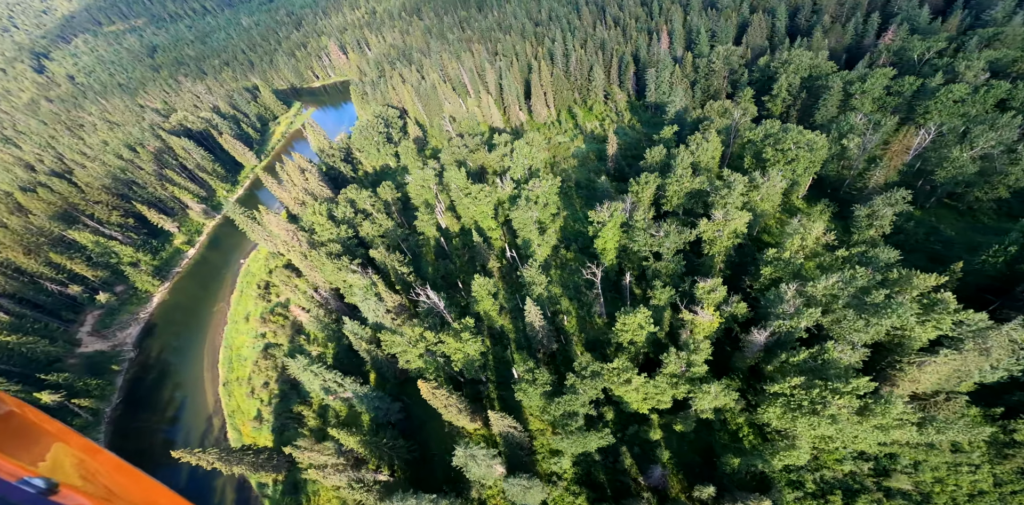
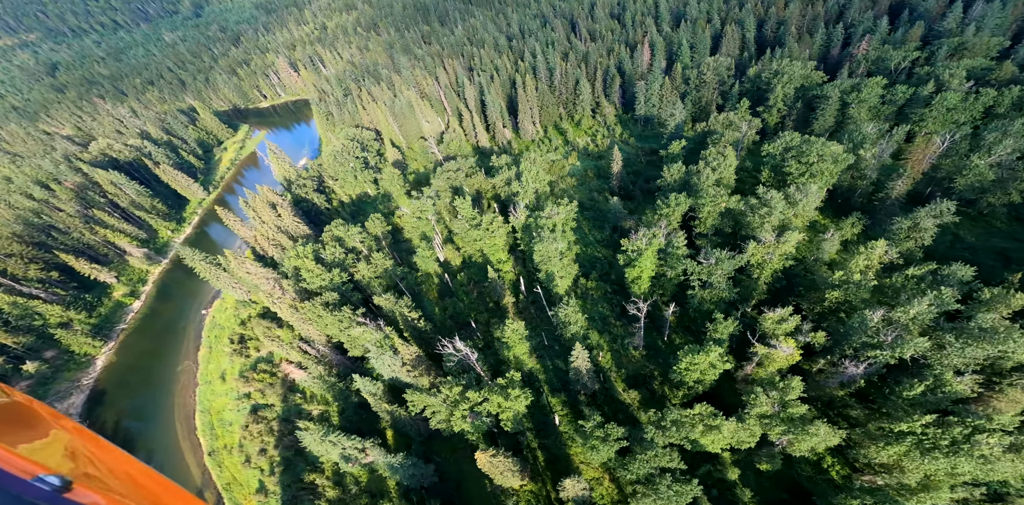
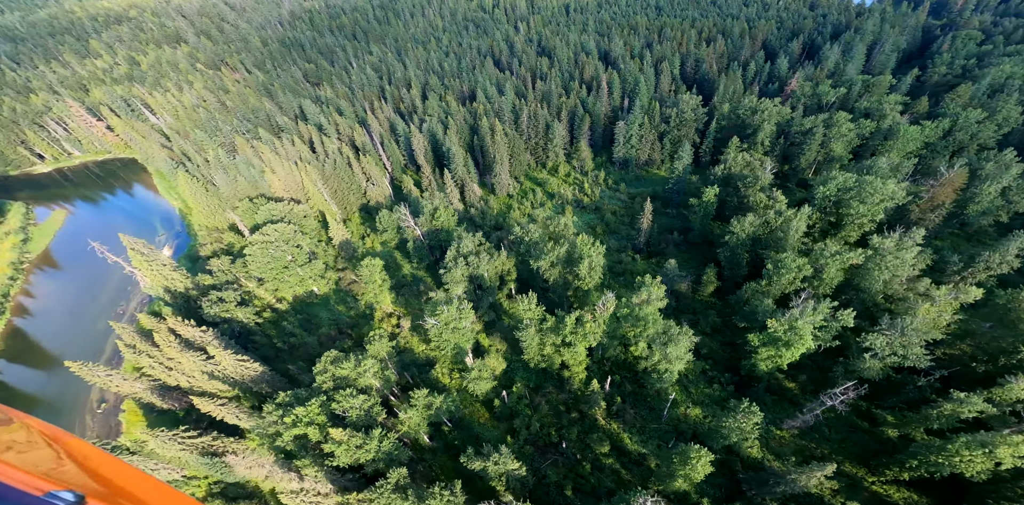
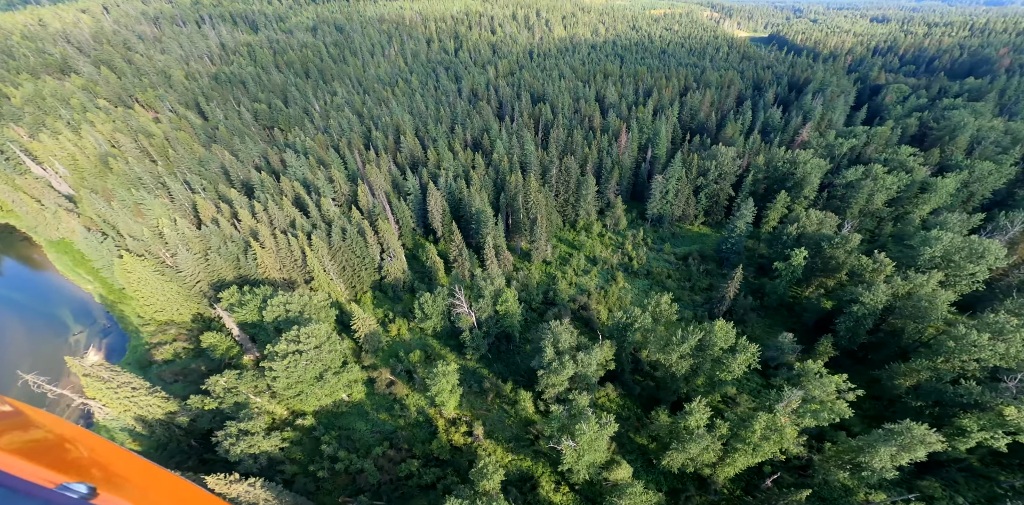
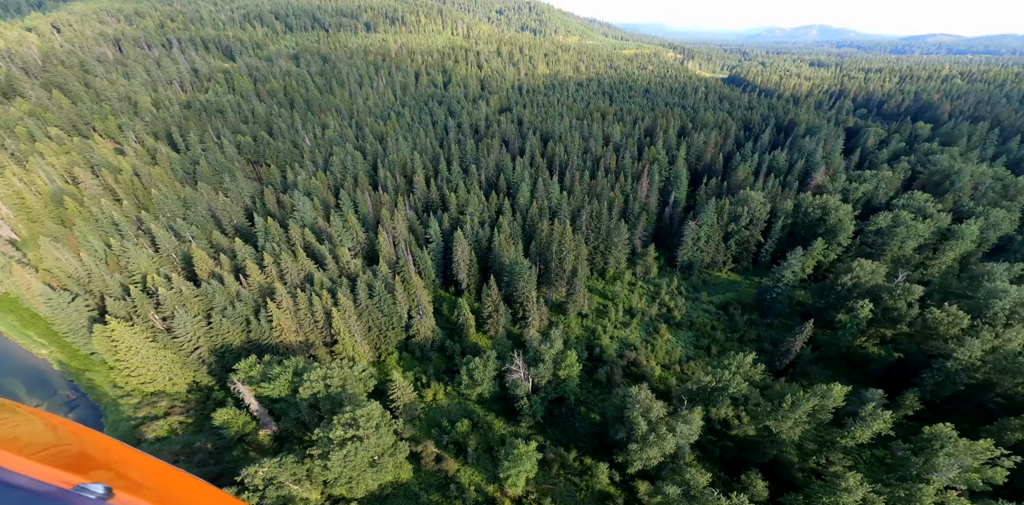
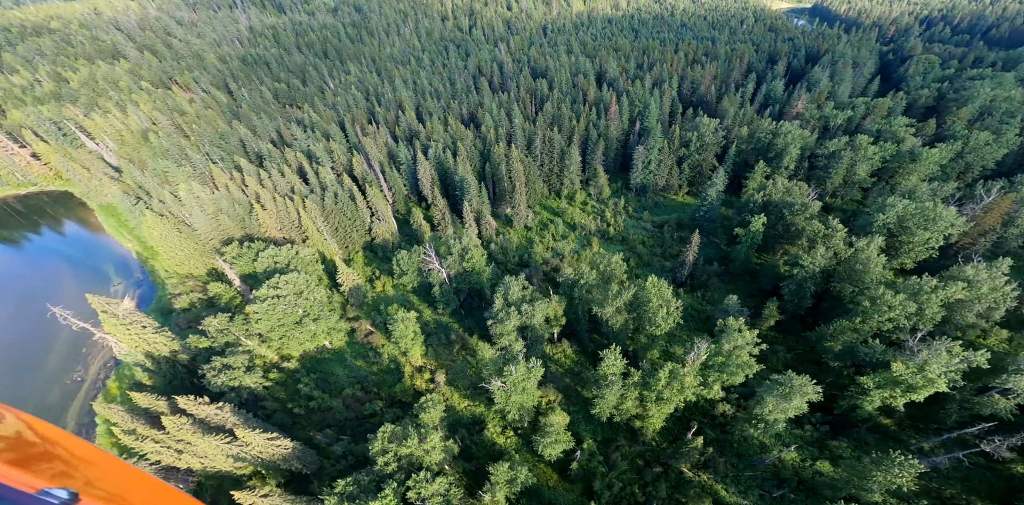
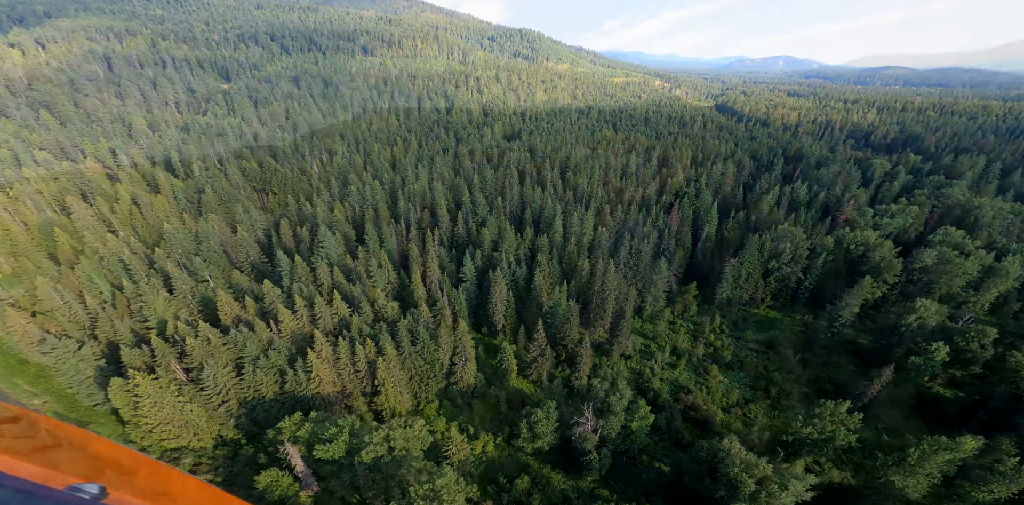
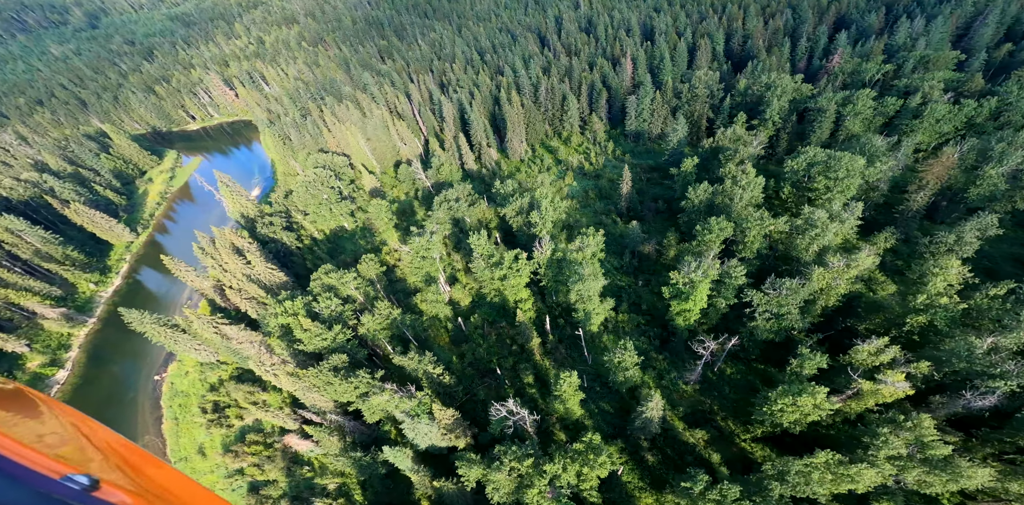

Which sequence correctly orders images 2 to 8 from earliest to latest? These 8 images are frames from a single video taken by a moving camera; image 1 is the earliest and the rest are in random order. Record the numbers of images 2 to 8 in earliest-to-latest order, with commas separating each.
2, 8, 3, 6, 4, 5, 7
